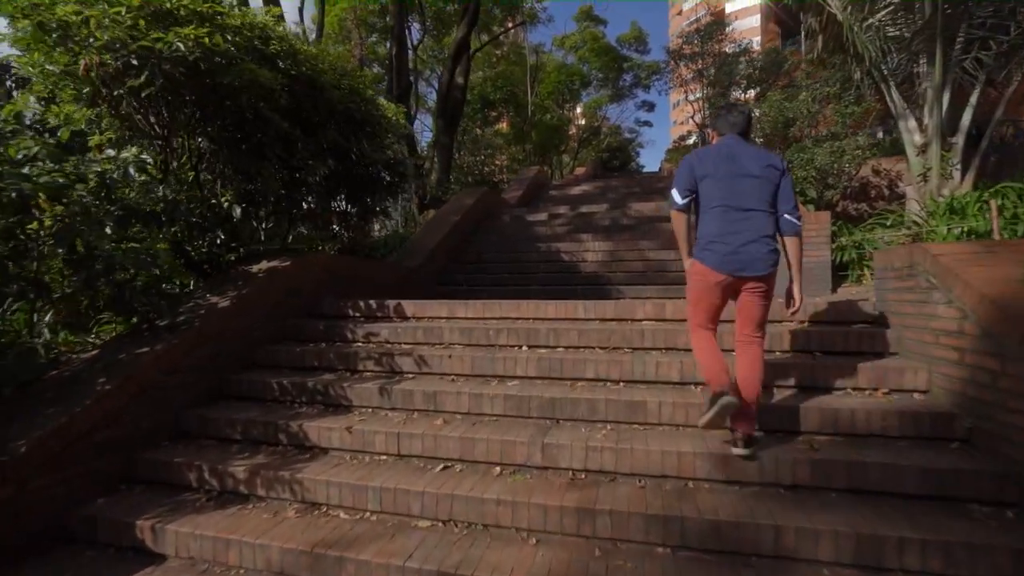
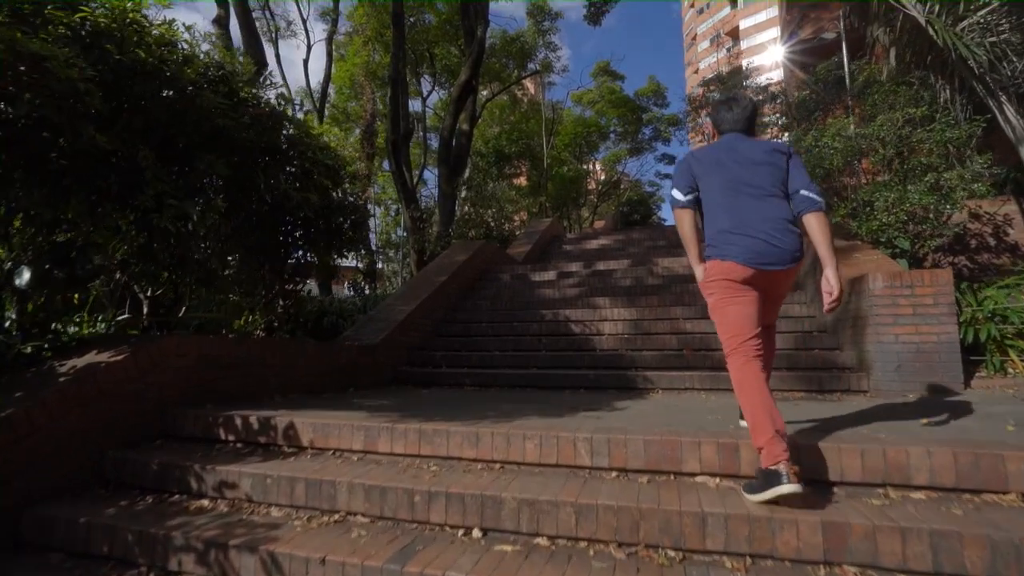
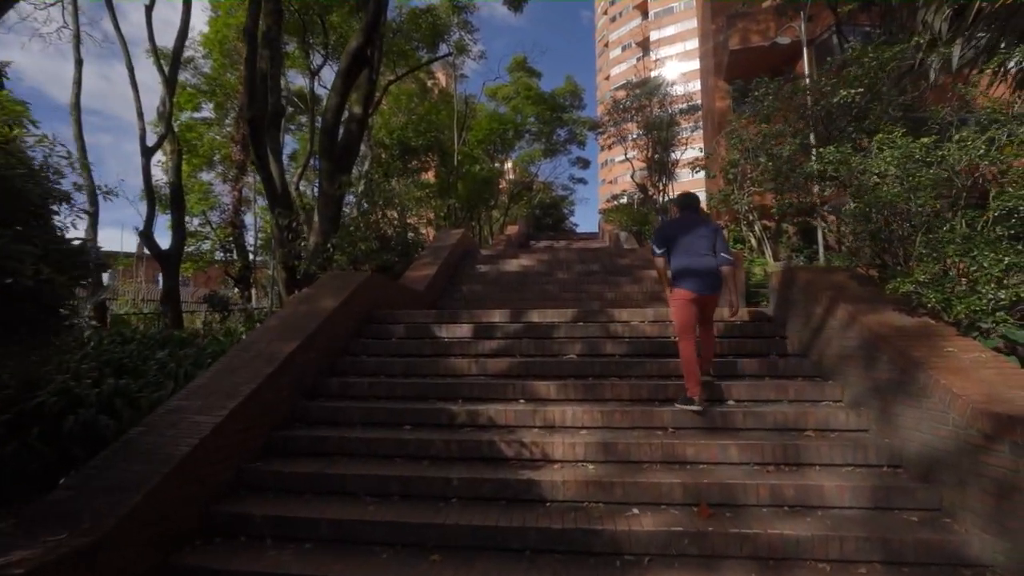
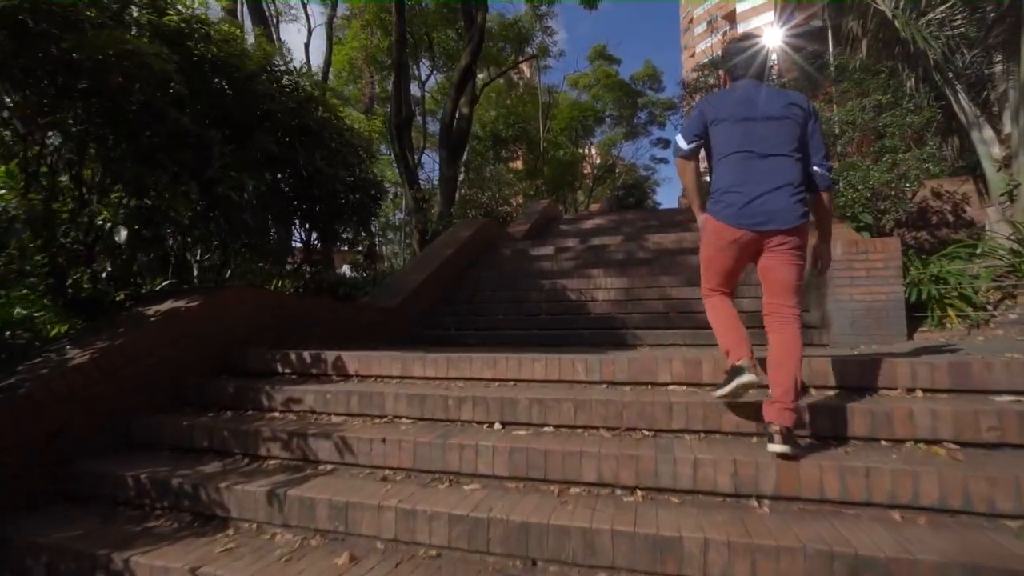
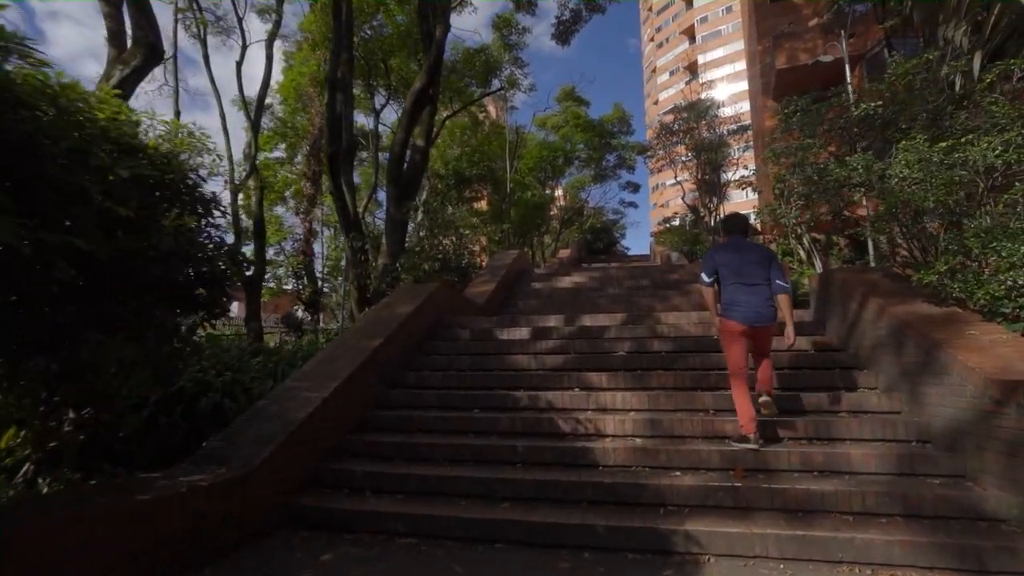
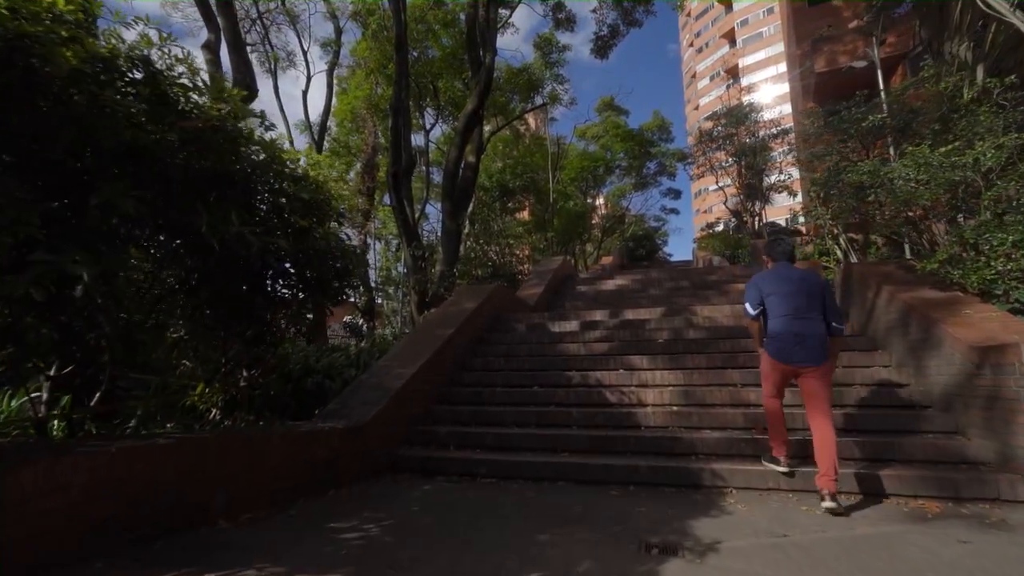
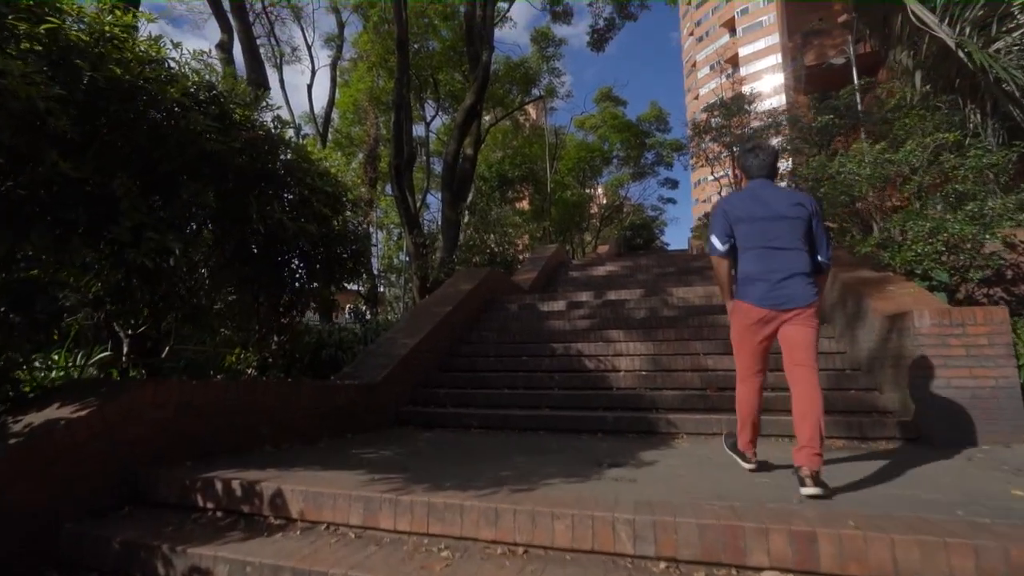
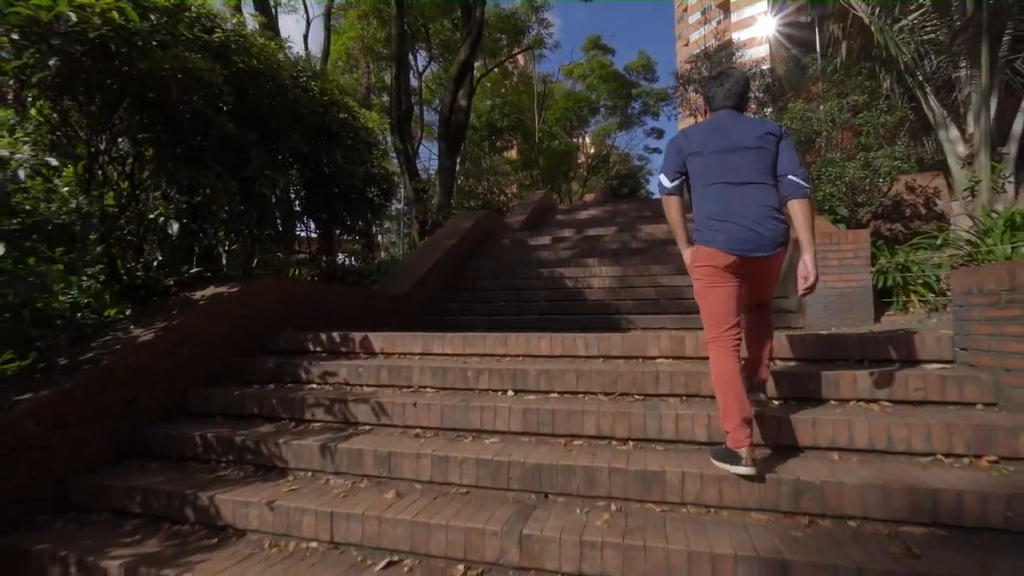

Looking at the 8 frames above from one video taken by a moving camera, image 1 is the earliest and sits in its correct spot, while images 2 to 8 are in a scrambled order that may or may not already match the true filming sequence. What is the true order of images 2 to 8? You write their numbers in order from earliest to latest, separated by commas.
8, 4, 2, 7, 6, 5, 3
